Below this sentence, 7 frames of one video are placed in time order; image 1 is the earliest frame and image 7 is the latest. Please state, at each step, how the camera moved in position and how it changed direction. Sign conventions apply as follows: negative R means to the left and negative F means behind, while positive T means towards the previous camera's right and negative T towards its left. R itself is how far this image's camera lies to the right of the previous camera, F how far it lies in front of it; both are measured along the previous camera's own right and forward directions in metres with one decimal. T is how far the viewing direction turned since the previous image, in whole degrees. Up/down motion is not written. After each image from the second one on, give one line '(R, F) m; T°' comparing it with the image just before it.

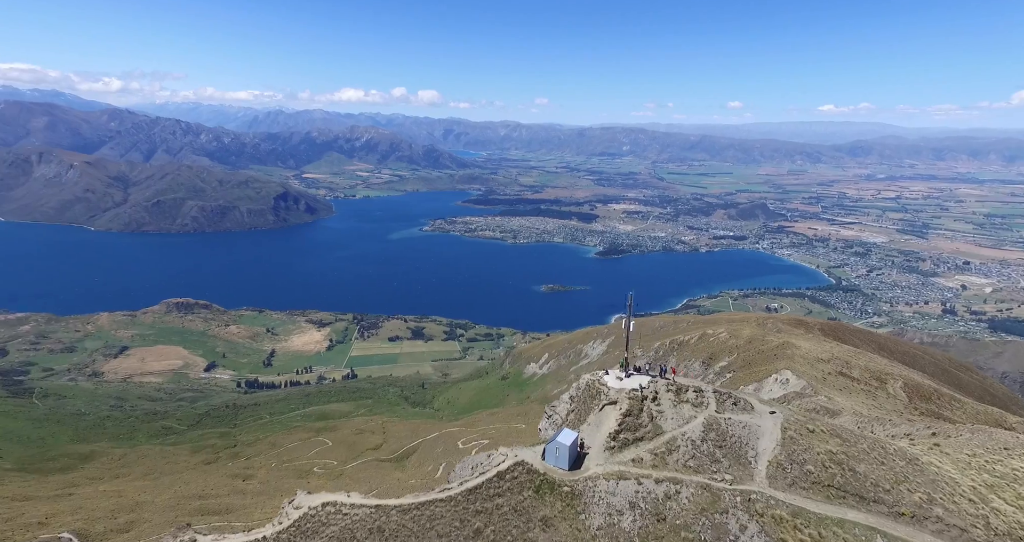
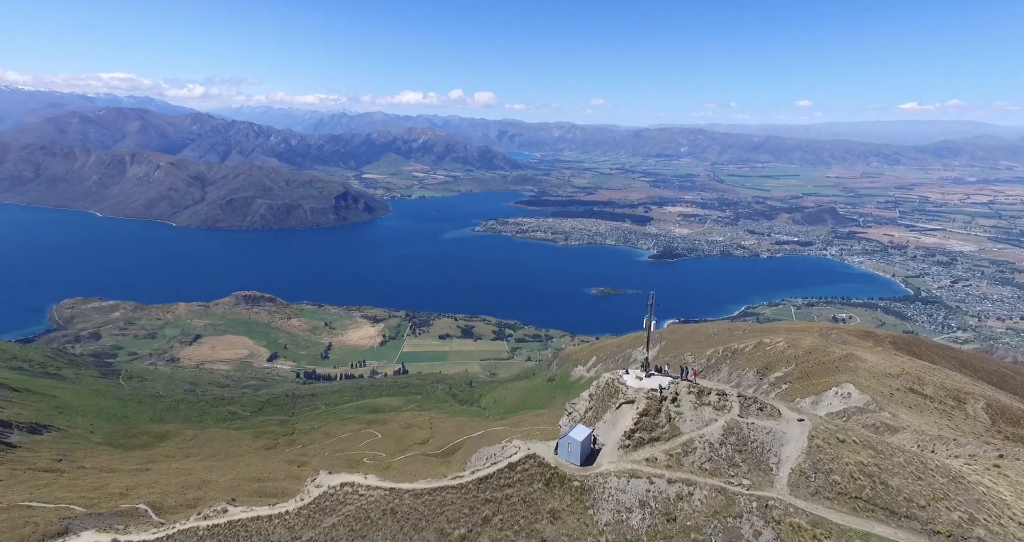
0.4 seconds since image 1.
(+1.0, -0.2) m; -5°
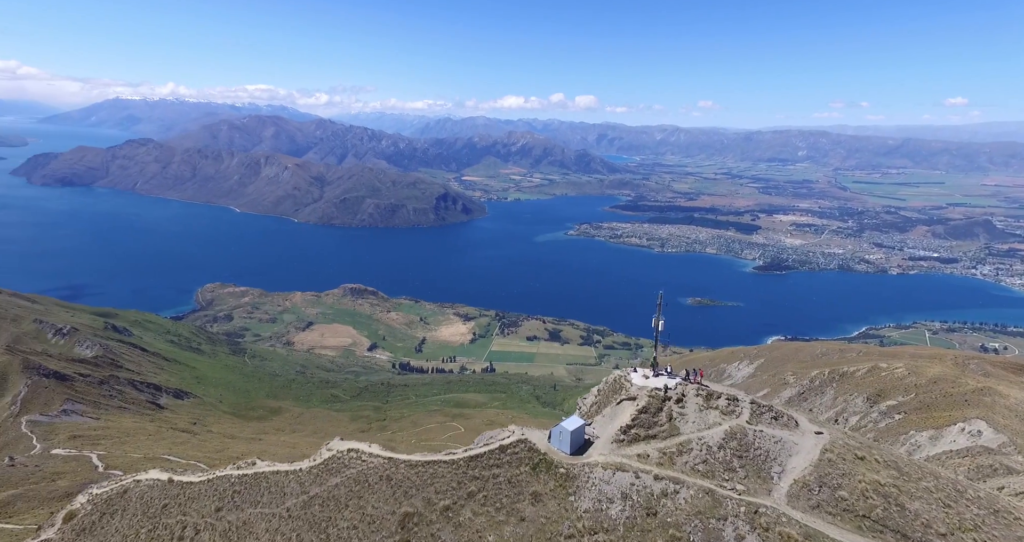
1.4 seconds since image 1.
(+2.7, -0.7) m; -10°
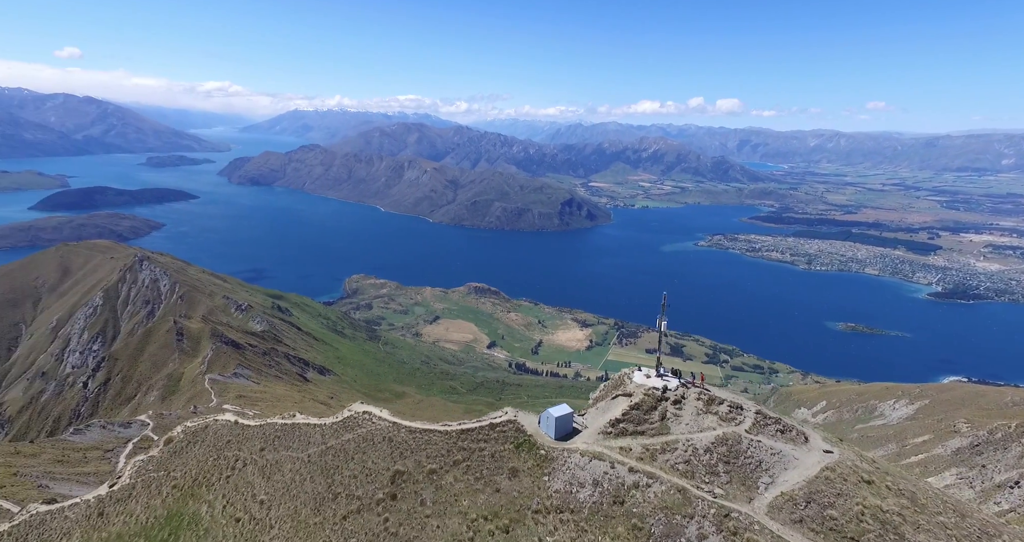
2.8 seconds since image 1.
(+3.8, -0.9) m; -13°
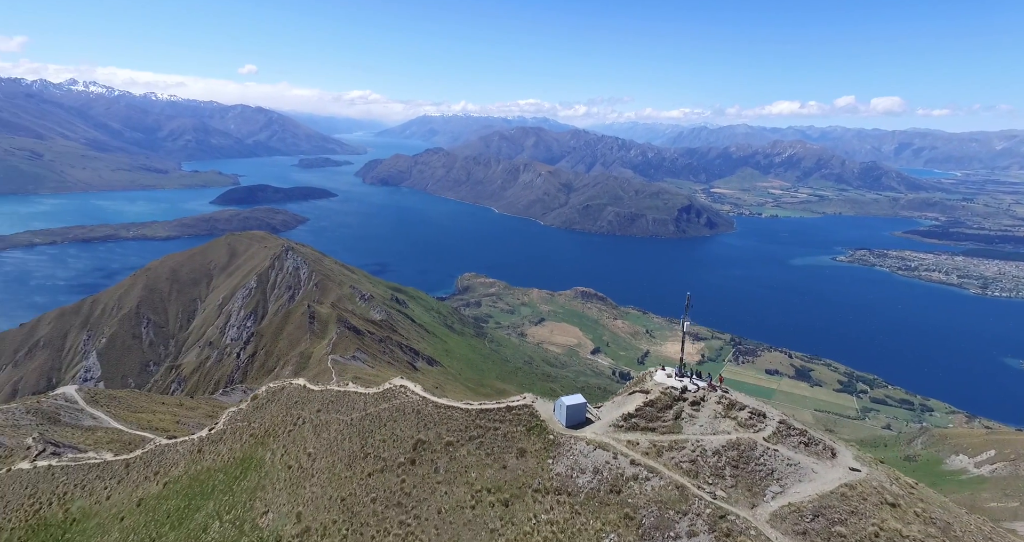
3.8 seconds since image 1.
(+2.9, -0.7) m; -12°
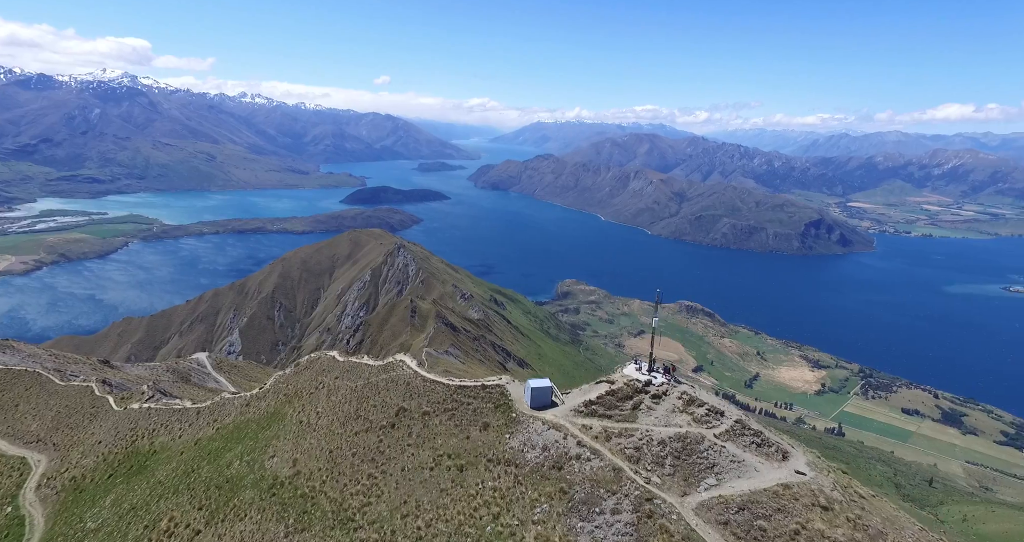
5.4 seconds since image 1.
(+4.4, -0.8) m; -11°
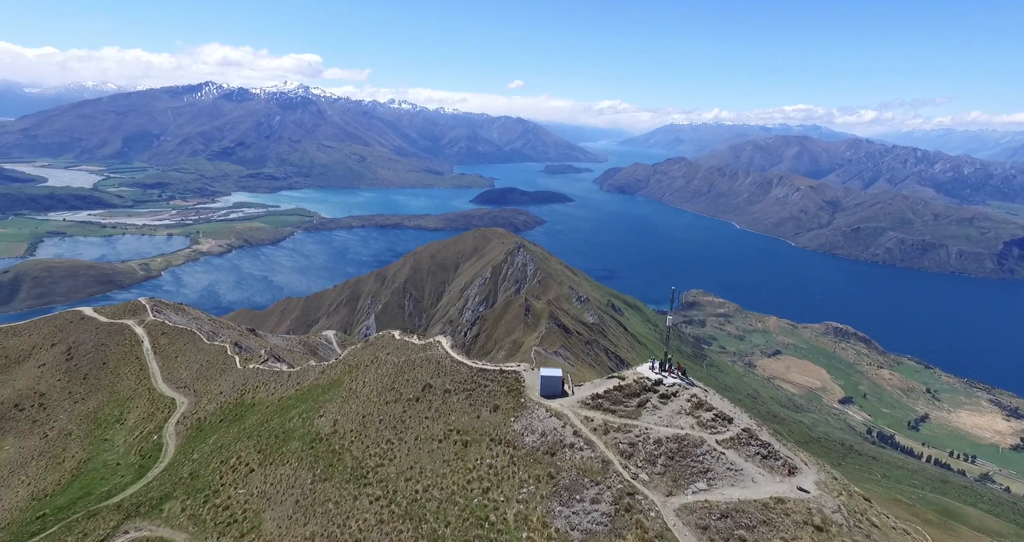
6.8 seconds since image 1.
(+3.8, +0.1) m; -14°
